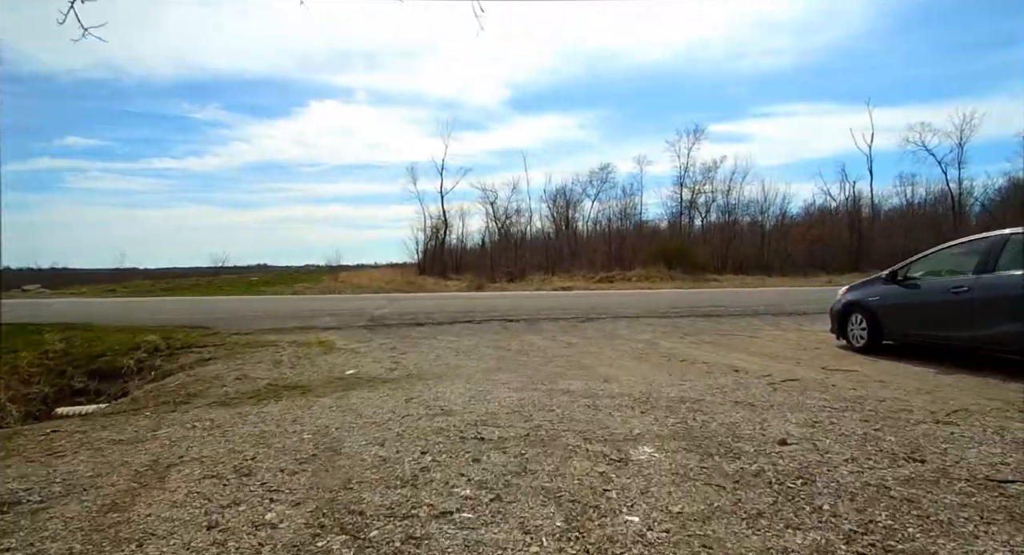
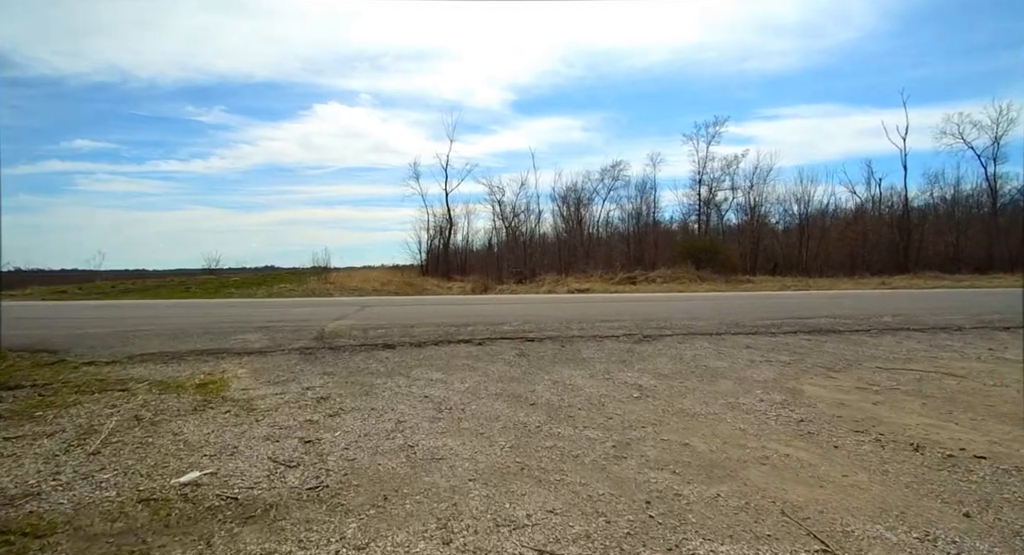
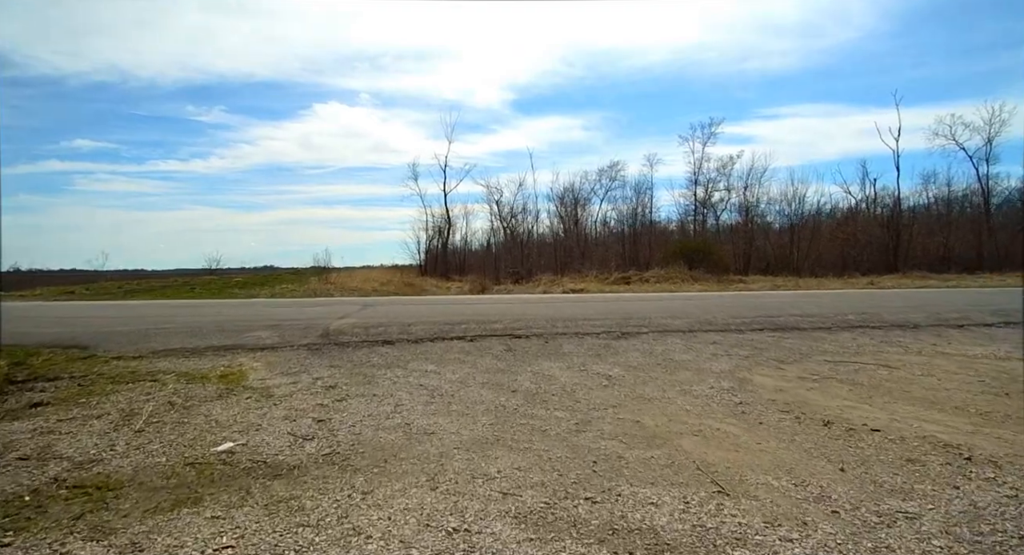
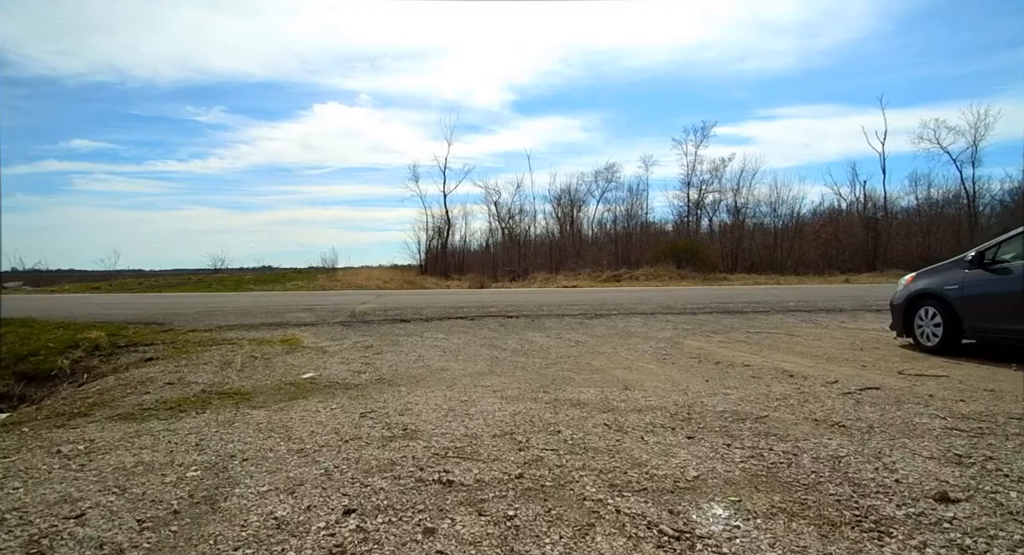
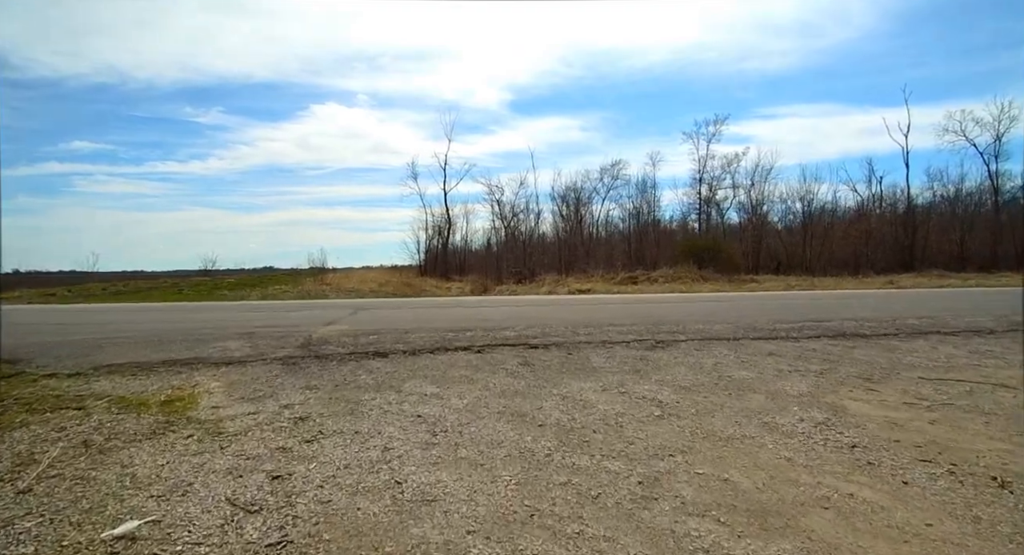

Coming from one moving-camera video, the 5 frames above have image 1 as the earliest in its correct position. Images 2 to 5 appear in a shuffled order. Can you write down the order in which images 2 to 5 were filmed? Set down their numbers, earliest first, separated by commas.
4, 3, 2, 5
